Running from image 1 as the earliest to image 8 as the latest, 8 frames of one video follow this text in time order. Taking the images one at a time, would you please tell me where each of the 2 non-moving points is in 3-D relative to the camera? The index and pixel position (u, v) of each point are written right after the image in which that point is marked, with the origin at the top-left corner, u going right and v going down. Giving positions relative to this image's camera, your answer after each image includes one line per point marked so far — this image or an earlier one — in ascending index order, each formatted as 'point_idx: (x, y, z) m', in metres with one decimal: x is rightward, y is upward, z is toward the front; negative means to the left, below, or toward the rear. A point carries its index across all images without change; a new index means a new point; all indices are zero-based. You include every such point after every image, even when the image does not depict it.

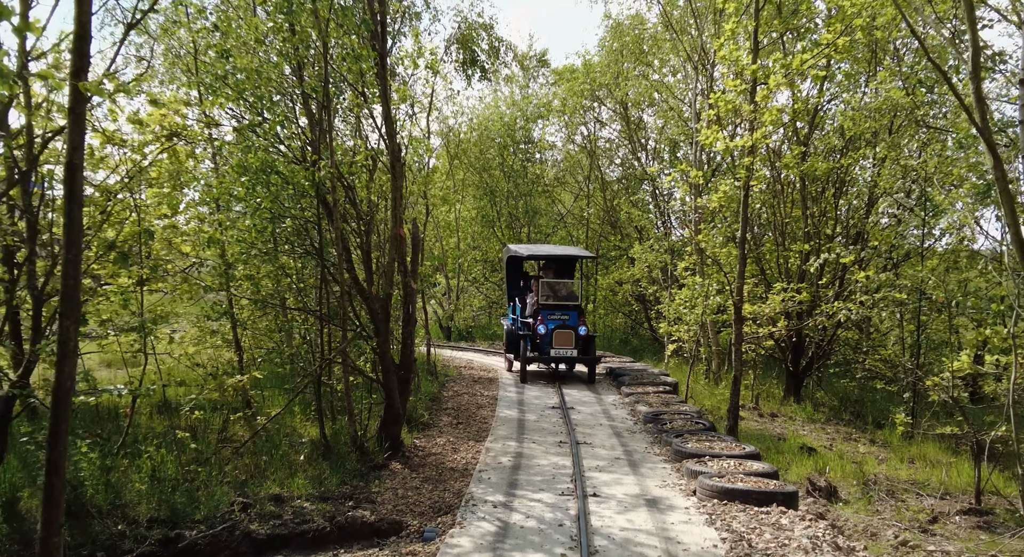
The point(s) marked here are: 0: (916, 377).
0: (+5.8, -1.4, +11.4) m
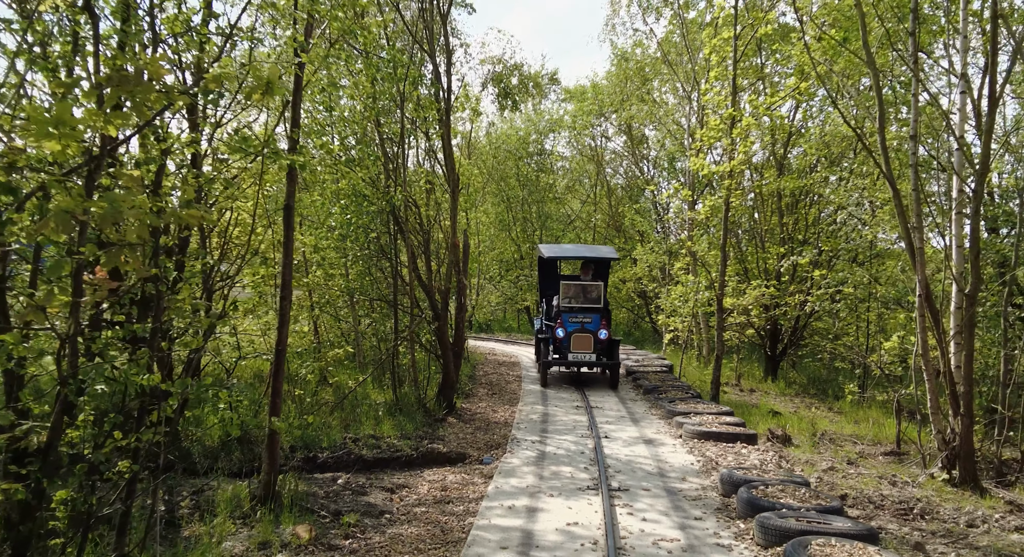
0: (+6.2, -1.4, +14.1) m
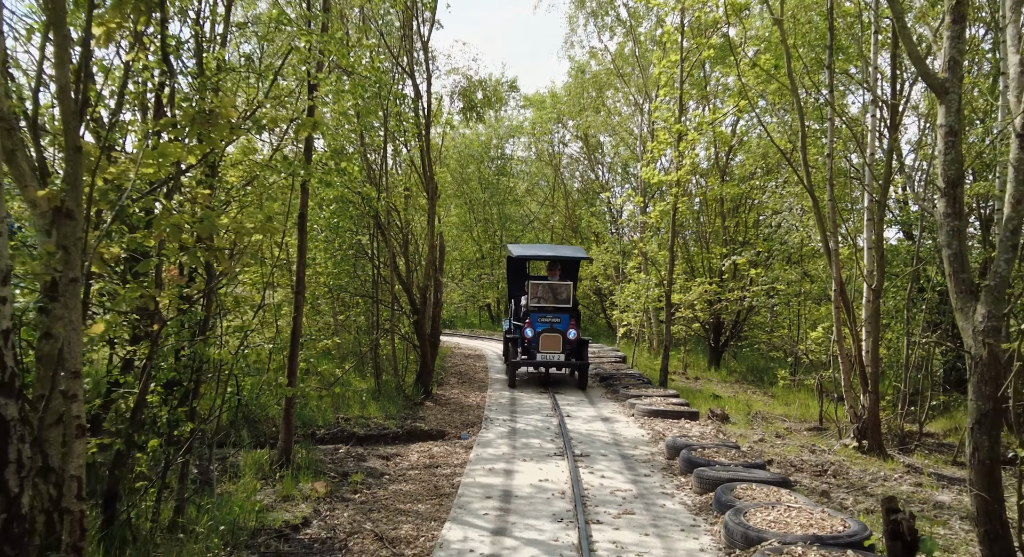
0: (+5.6, -1.3, +15.9) m
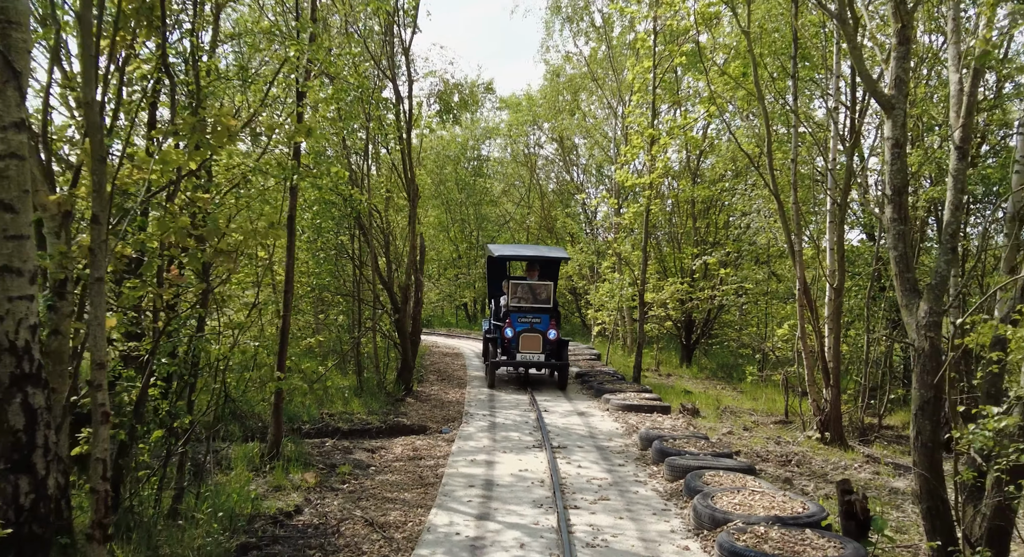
0: (+5.1, -1.3, +16.5) m
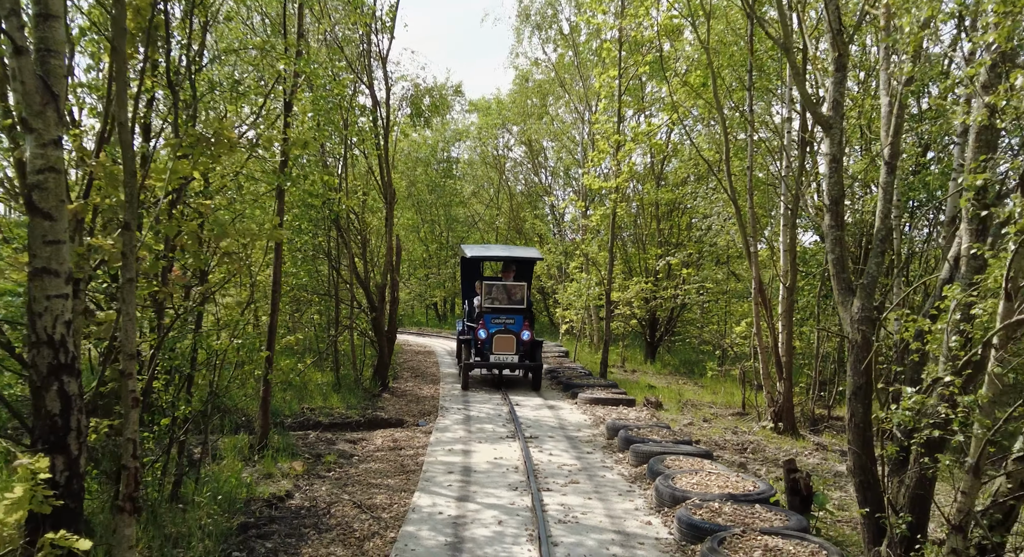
0: (+4.5, -1.3, +17.3) m
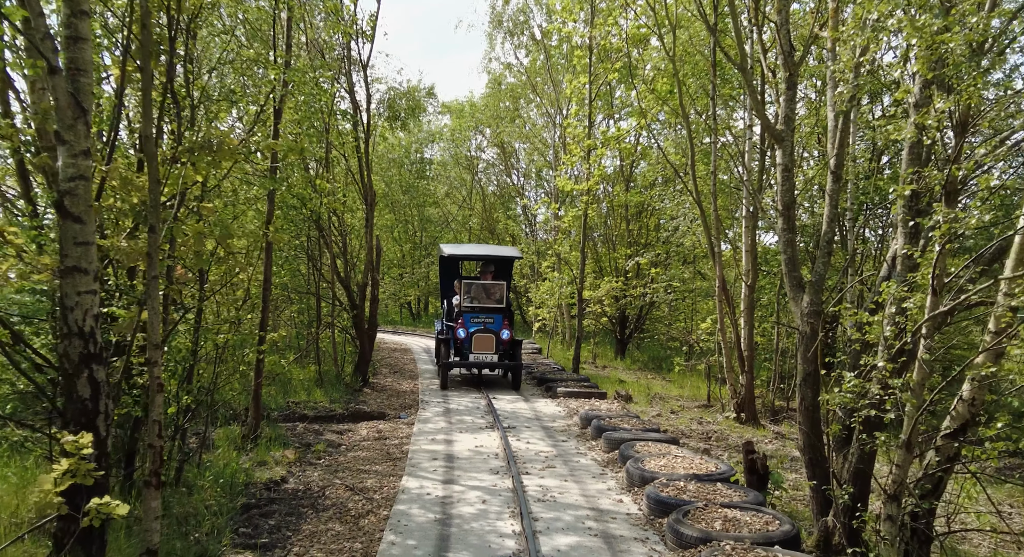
0: (+4.0, -1.3, +18.1) m
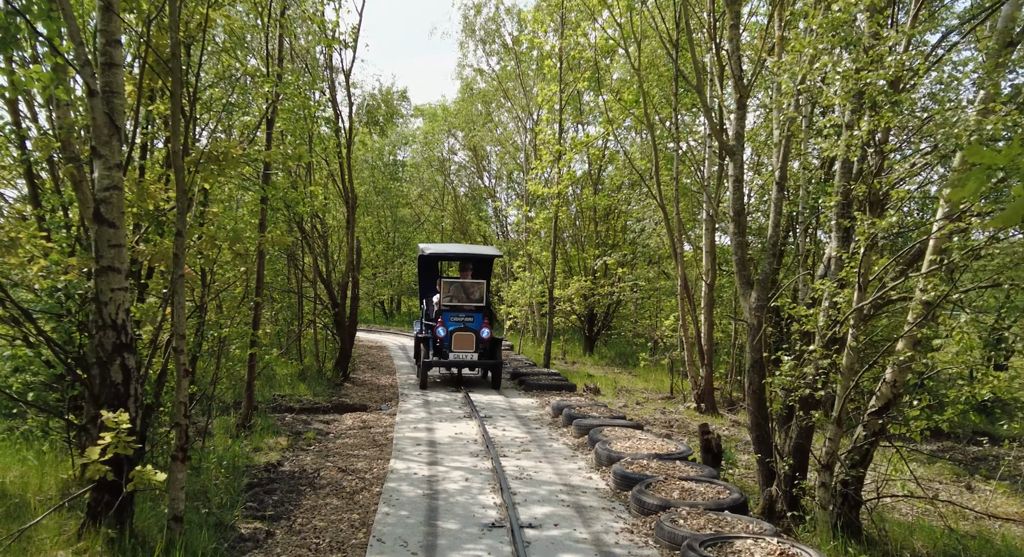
0: (+3.3, -1.3, +19.0) m
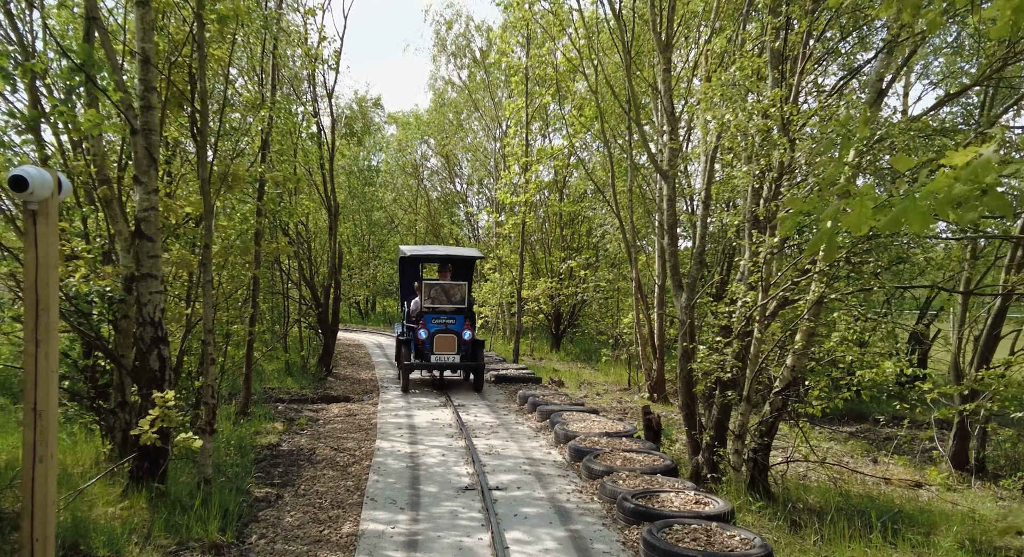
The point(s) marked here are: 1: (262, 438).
0: (+2.6, -1.3, +20.5) m
1: (-3.3, -2.1, +10.5) m
